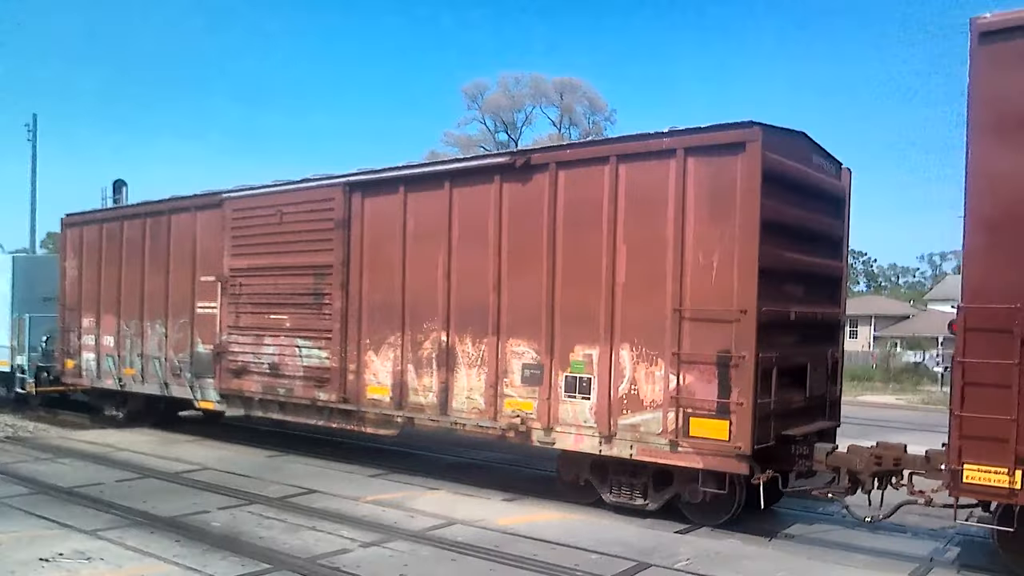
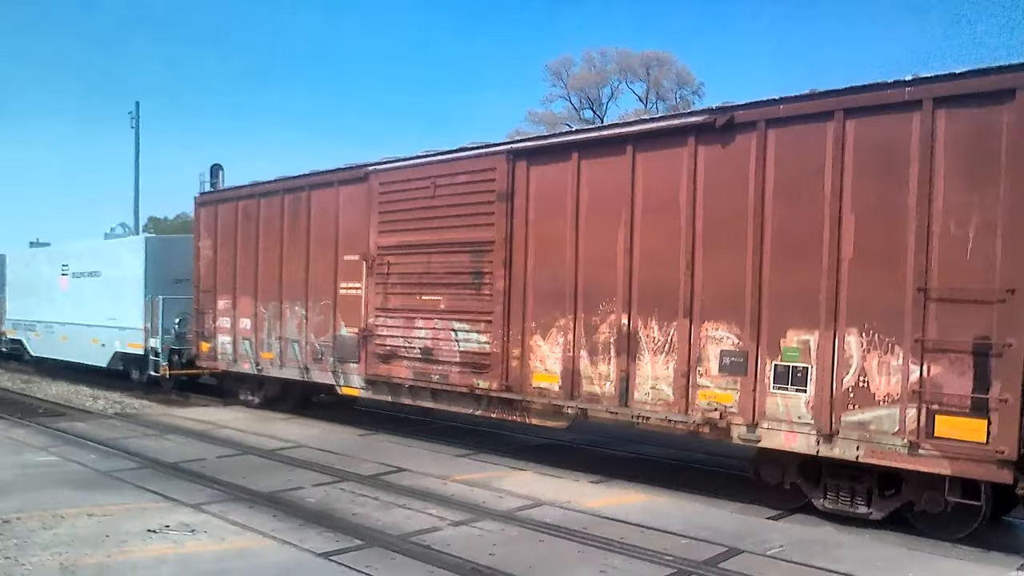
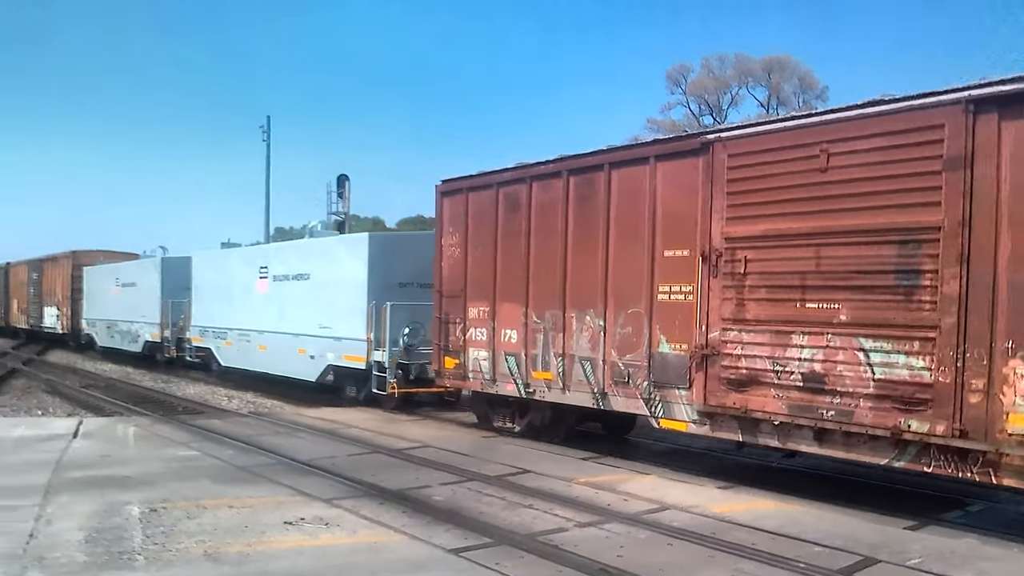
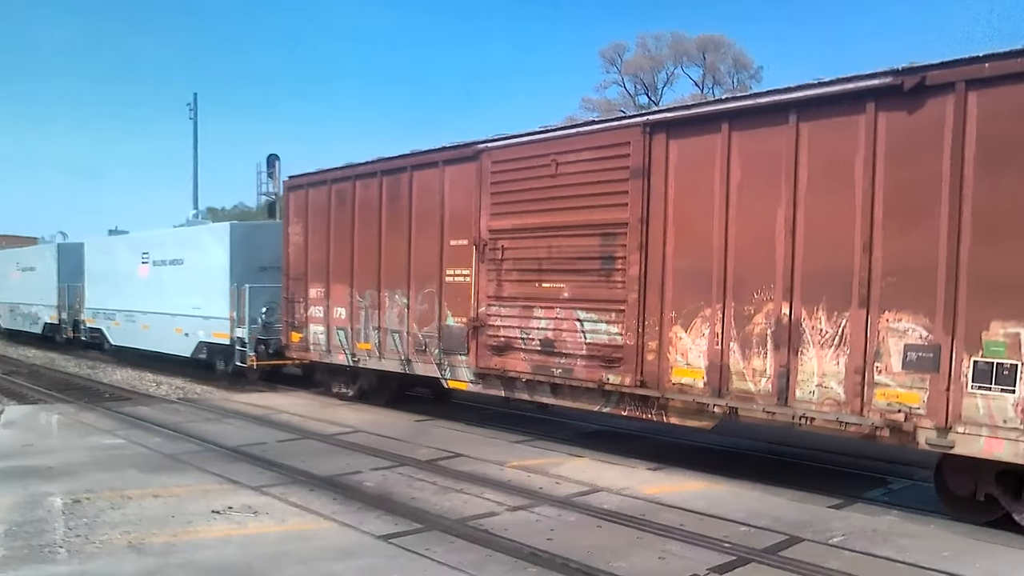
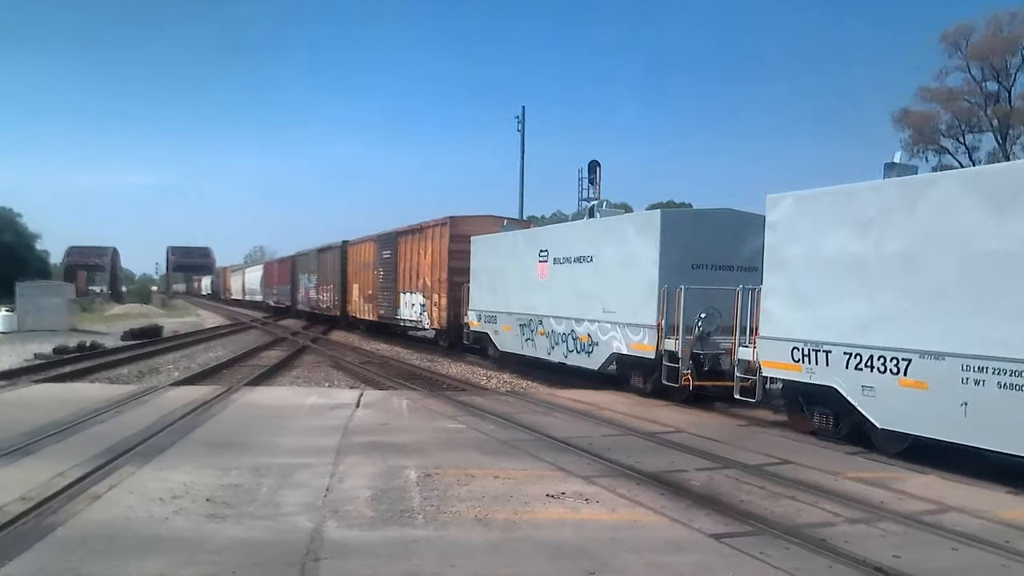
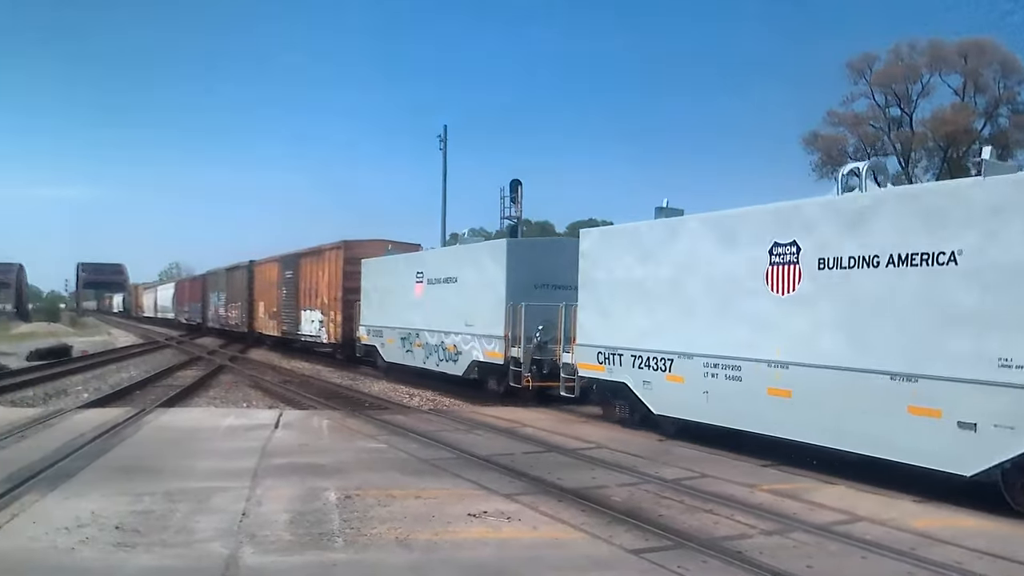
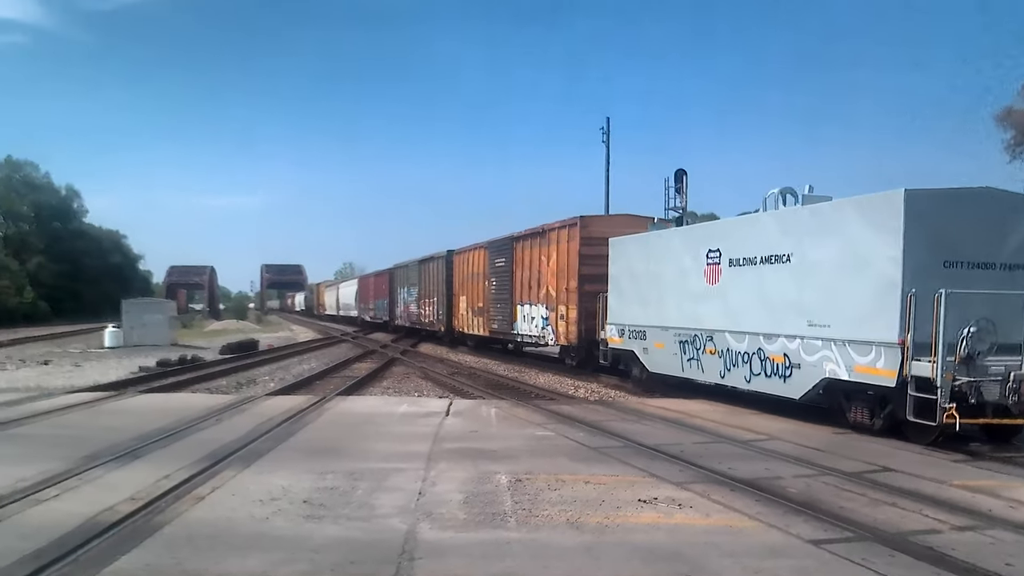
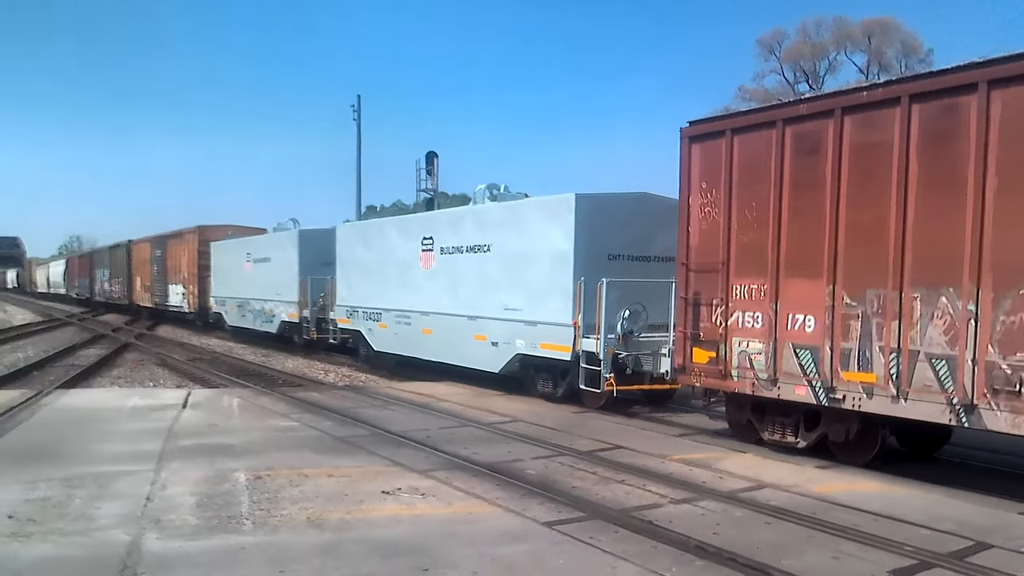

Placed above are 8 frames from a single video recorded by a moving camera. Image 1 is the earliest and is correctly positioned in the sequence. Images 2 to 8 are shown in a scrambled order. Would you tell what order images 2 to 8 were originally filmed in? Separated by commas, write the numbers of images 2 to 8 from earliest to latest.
2, 4, 3, 8, 6, 5, 7
